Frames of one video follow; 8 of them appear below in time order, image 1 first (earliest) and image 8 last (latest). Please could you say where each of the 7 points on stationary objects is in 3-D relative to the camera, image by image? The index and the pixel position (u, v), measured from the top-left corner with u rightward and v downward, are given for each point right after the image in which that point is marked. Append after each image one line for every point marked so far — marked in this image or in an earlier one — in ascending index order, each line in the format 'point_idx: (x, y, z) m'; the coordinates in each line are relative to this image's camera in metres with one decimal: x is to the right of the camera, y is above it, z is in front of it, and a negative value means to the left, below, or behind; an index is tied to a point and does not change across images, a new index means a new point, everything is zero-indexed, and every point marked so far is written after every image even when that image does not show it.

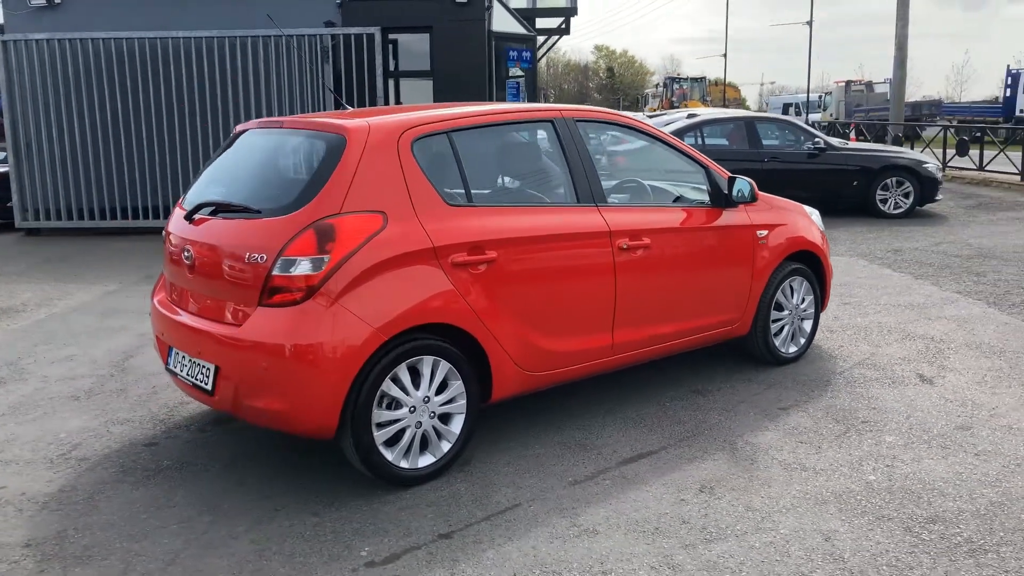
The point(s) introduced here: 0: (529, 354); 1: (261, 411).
0: (+0.1, -0.3, +4.3) m
1: (-1.1, -0.5, +3.8) m
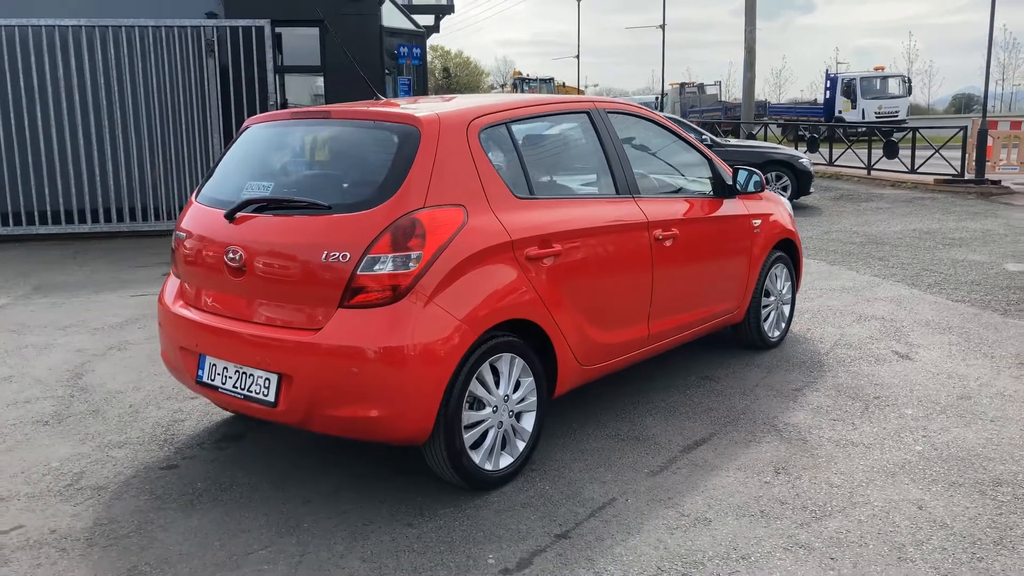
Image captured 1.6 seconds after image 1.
0: (+0.4, -0.3, +4.3) m
1: (-0.7, -0.5, +3.5) m
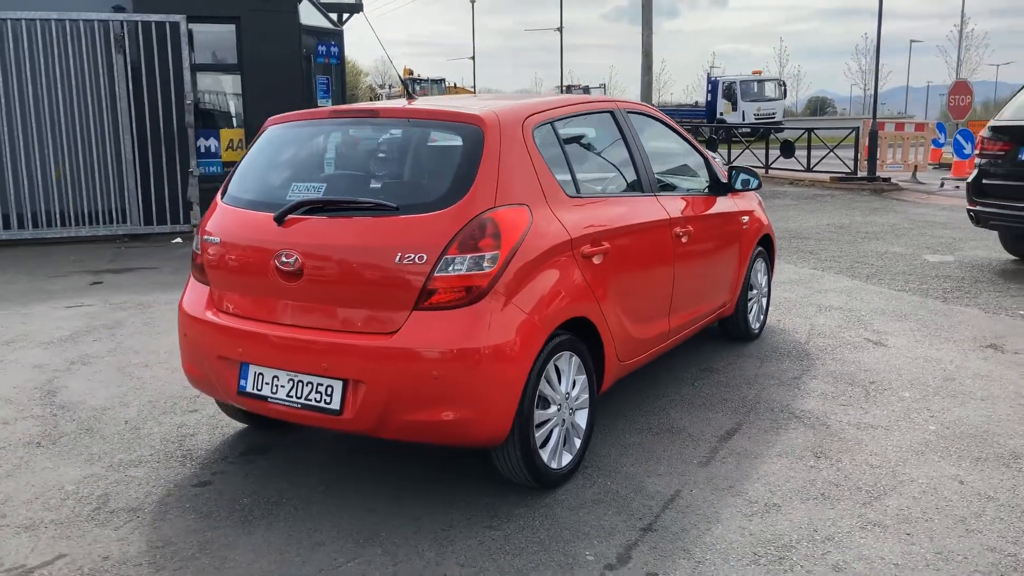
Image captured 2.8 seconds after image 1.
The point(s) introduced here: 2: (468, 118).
0: (+0.6, -0.3, +4.3) m
1: (-0.4, -0.5, +3.4) m
2: (-0.2, +0.8, +3.8) m
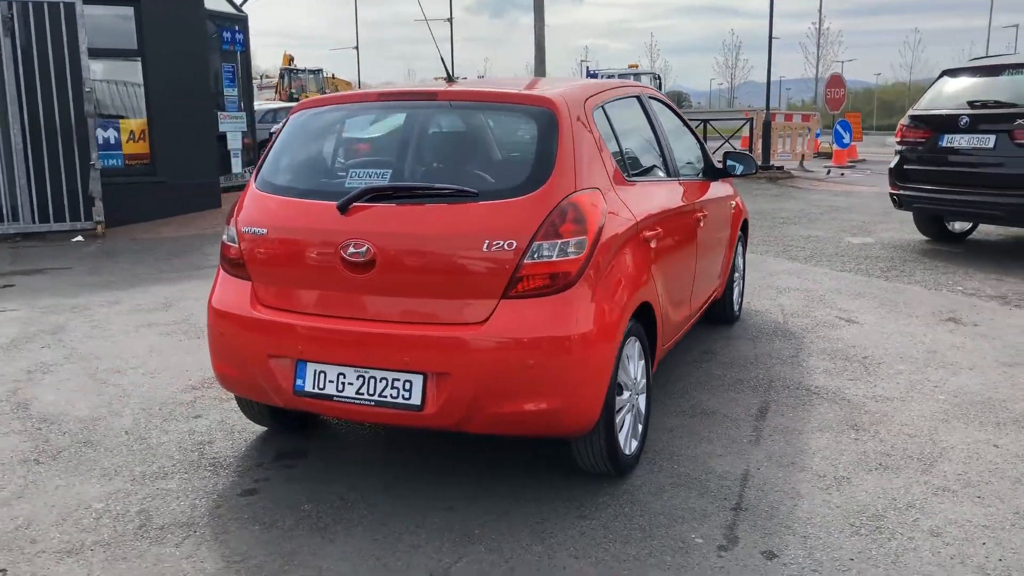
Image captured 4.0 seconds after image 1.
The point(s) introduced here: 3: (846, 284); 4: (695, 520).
0: (+0.8, -0.2, +4.3) m
1: (0.0, -0.5, +3.3) m
2: (+0.1, +0.8, +3.7) m
3: (+3.0, 0.0, +7.9) m
4: (+0.7, -0.9, +3.3) m
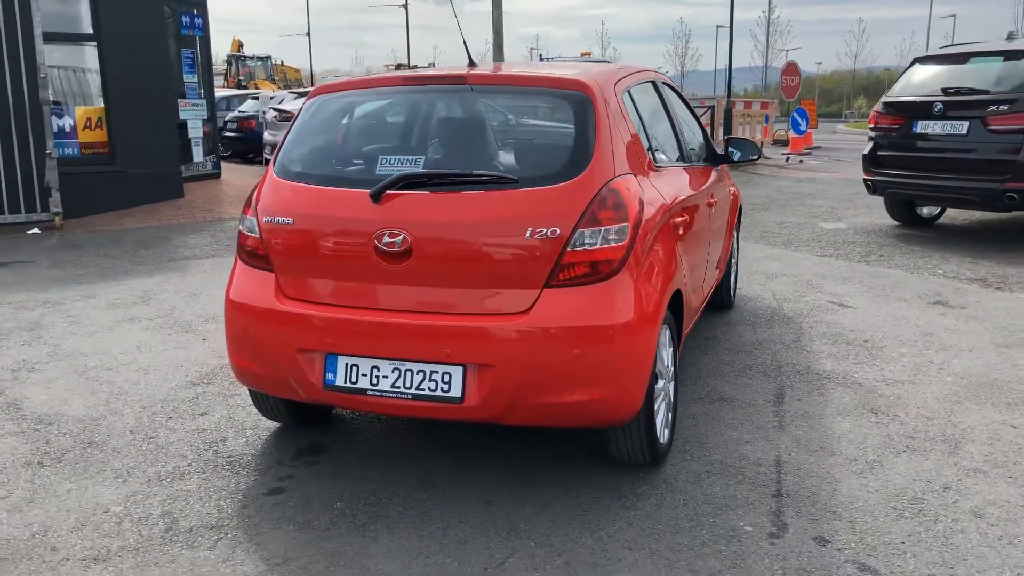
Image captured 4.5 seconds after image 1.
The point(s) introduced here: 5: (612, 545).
0: (+0.9, -0.1, +4.3) m
1: (+0.2, -0.5, +3.3) m
2: (+0.2, +0.9, +3.6) m
3: (+2.9, +0.2, +8.0) m
4: (+0.9, -0.8, +3.3) m
5: (+0.4, -0.9, +3.1) m
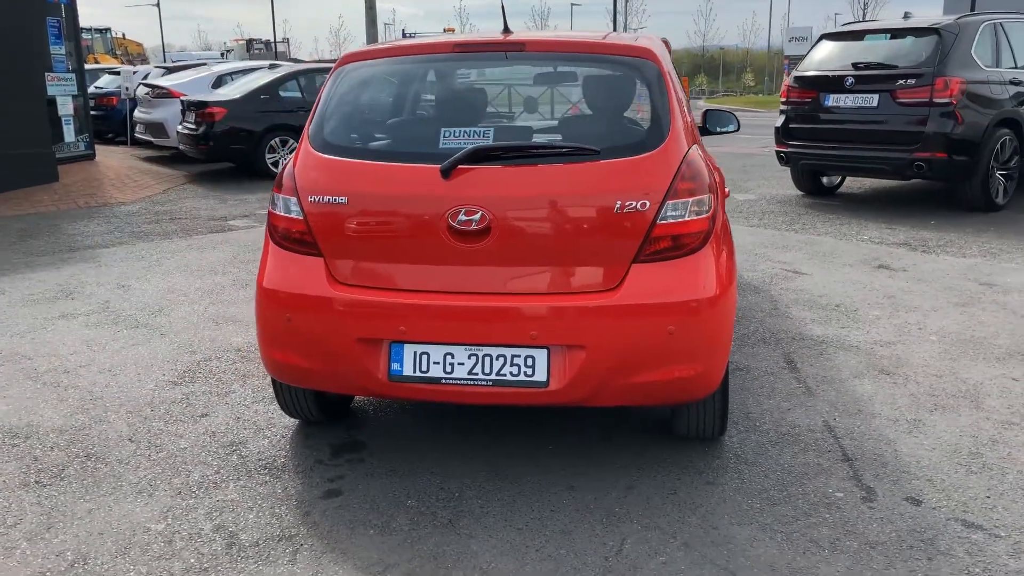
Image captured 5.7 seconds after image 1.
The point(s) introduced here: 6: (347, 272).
0: (+1.0, 0.0, +4.3) m
1: (+0.5, -0.4, +3.2) m
2: (+0.4, +1.0, +3.5) m
3: (+2.4, +0.5, +8.2) m
4: (+1.2, -0.7, +3.4) m
5: (+0.7, -0.8, +3.0) m
6: (-0.6, +0.1, +3.3) m
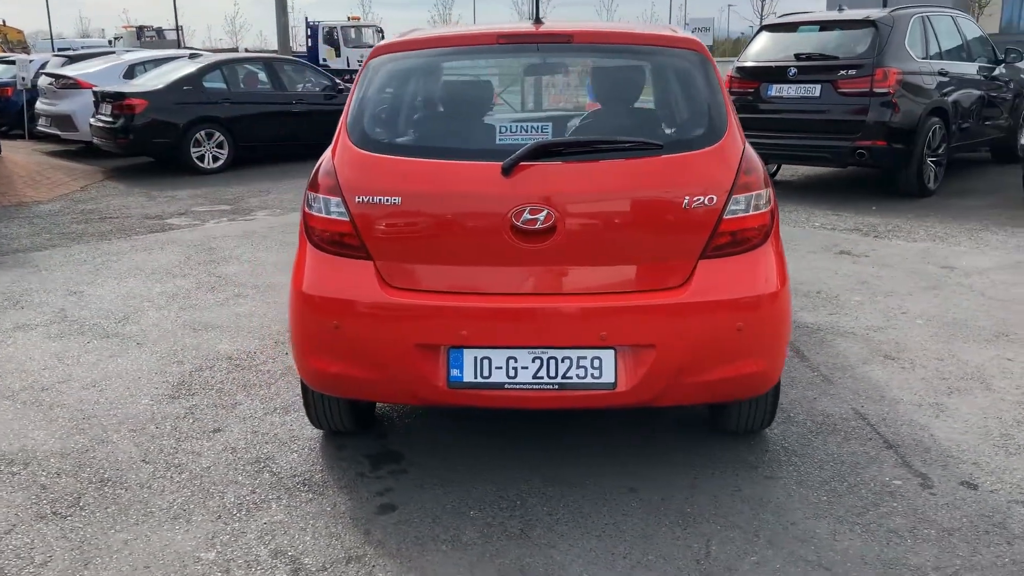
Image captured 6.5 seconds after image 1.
0: (+1.1, 0.0, +4.3) m
1: (+0.7, -0.3, +3.1) m
2: (+0.6, +1.0, +3.5) m
3: (+2.0, +0.6, +8.4) m
4: (+1.4, -0.7, +3.4) m
5: (+1.0, -0.8, +3.0) m
6: (-0.4, 0.0, +3.1) m
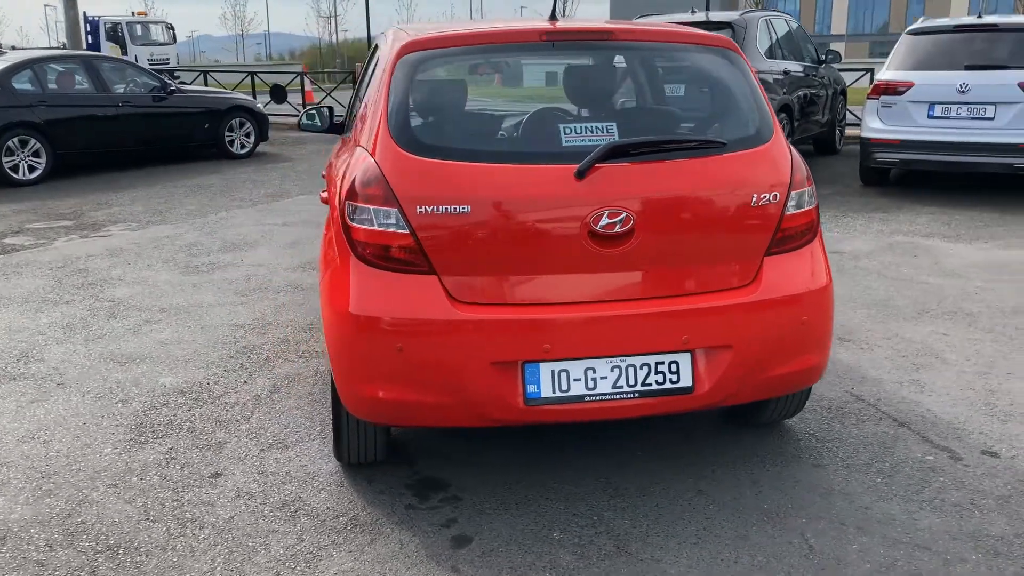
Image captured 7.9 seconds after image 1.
0: (+1.0, +0.1, +4.4) m
1: (+1.0, -0.3, +3.2) m
2: (+0.7, +1.0, +3.4) m
3: (+1.0, +0.6, +8.6) m
4: (+1.6, -0.6, +3.6) m
5: (+1.3, -0.8, +3.1) m
6: (-0.2, 0.0, +2.9) m
